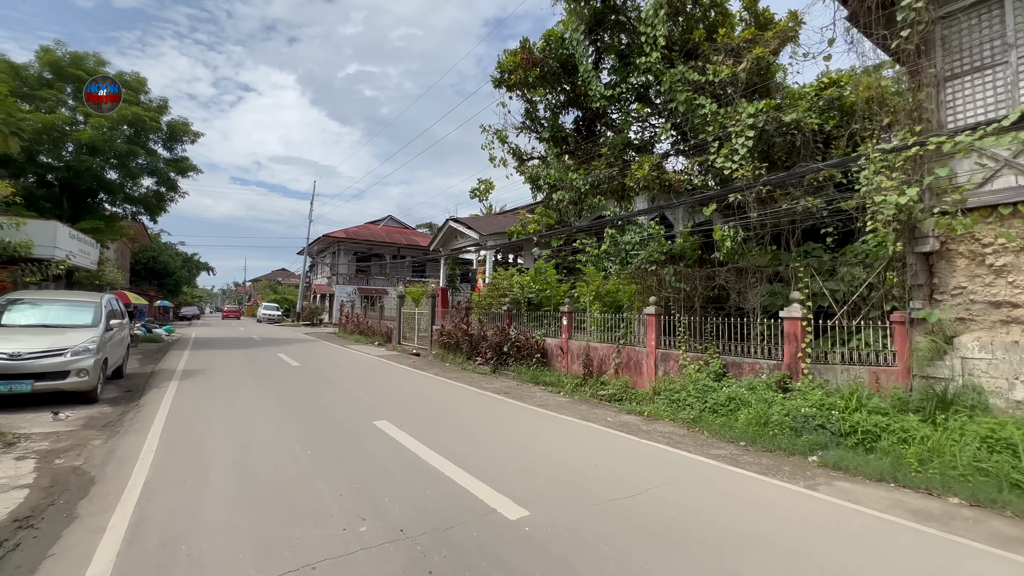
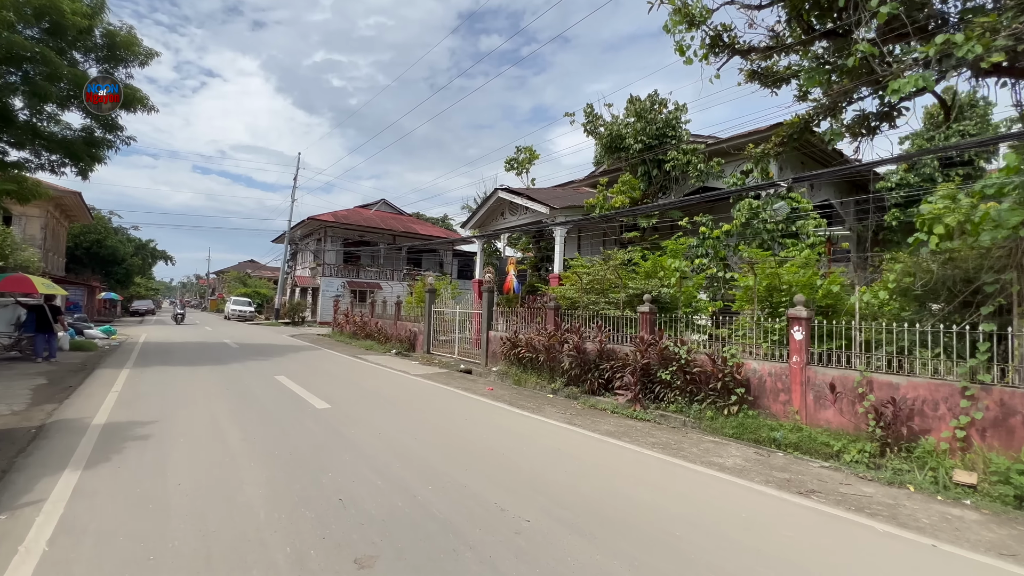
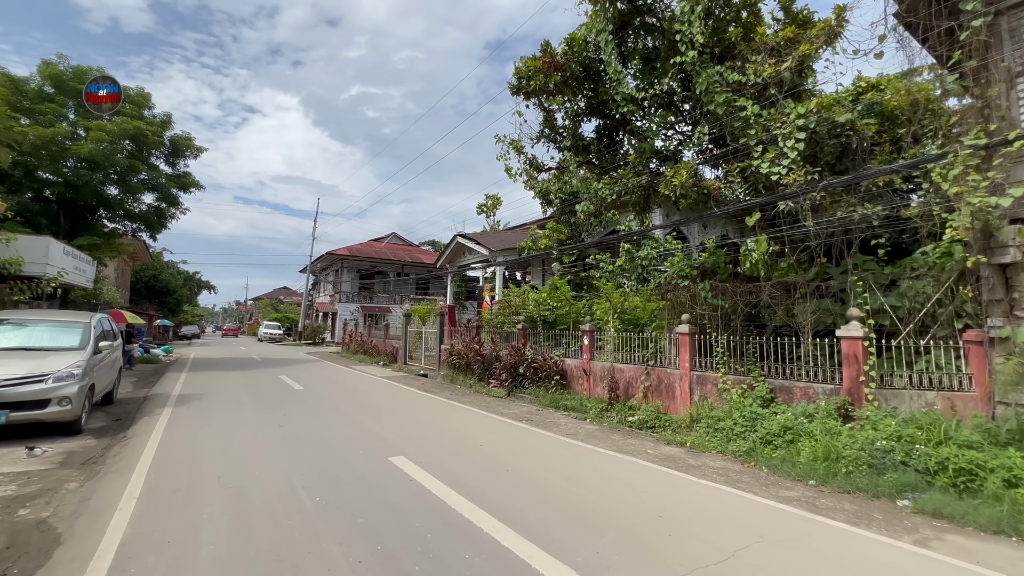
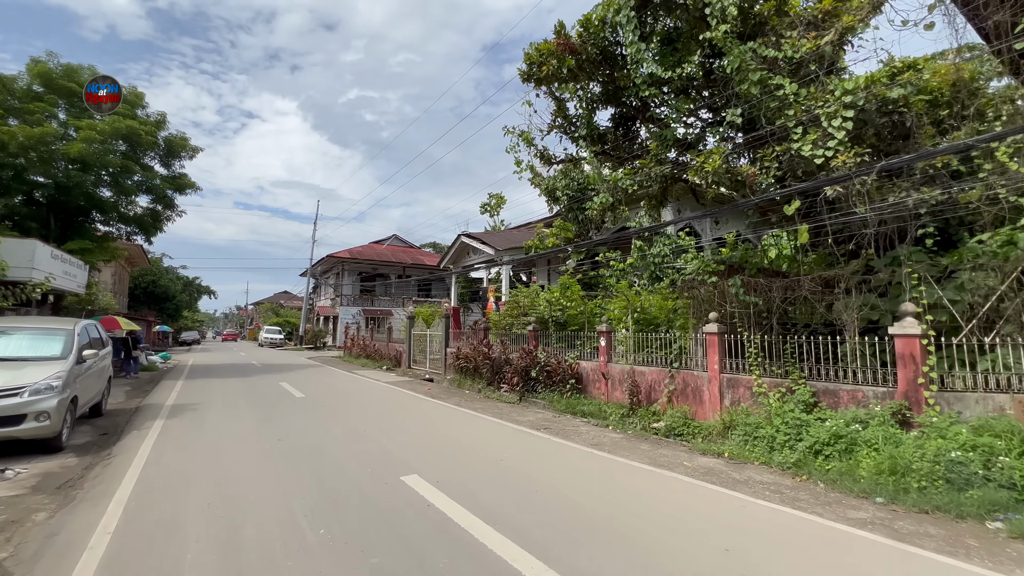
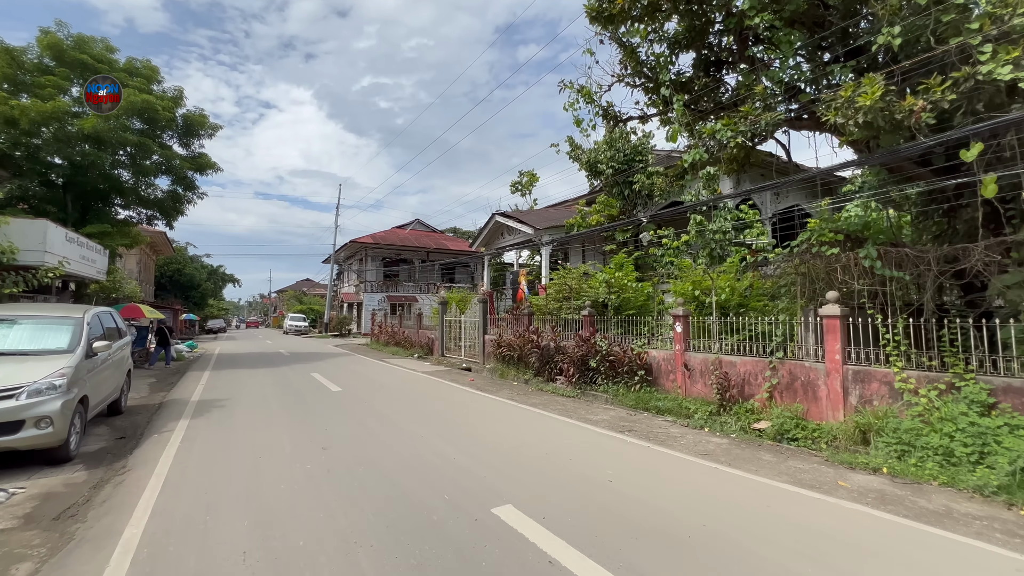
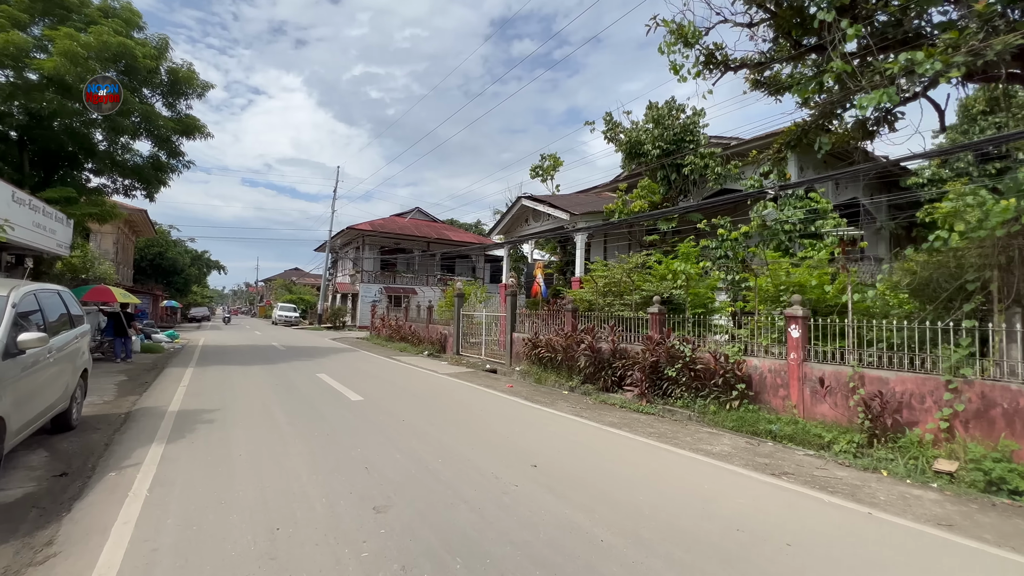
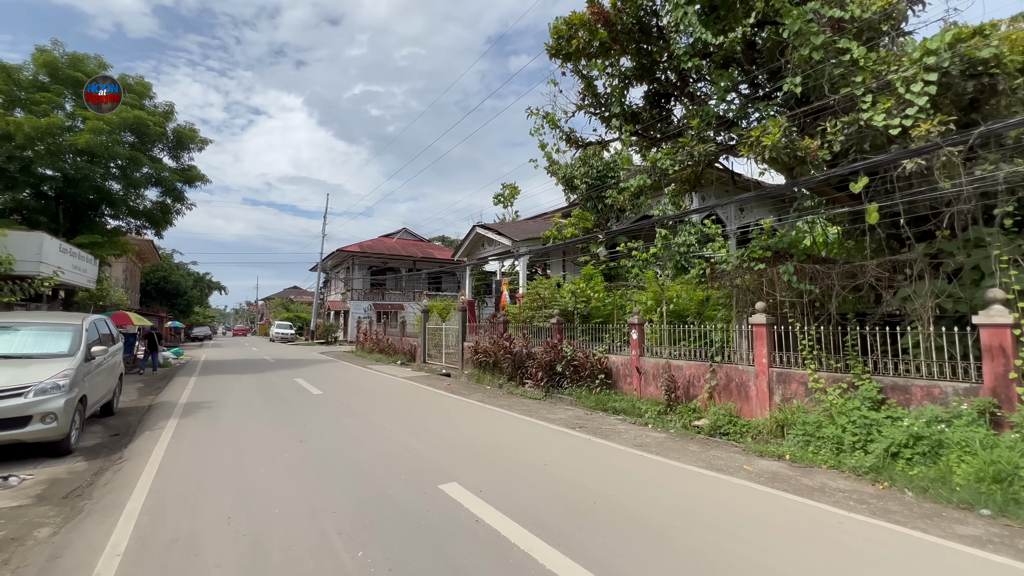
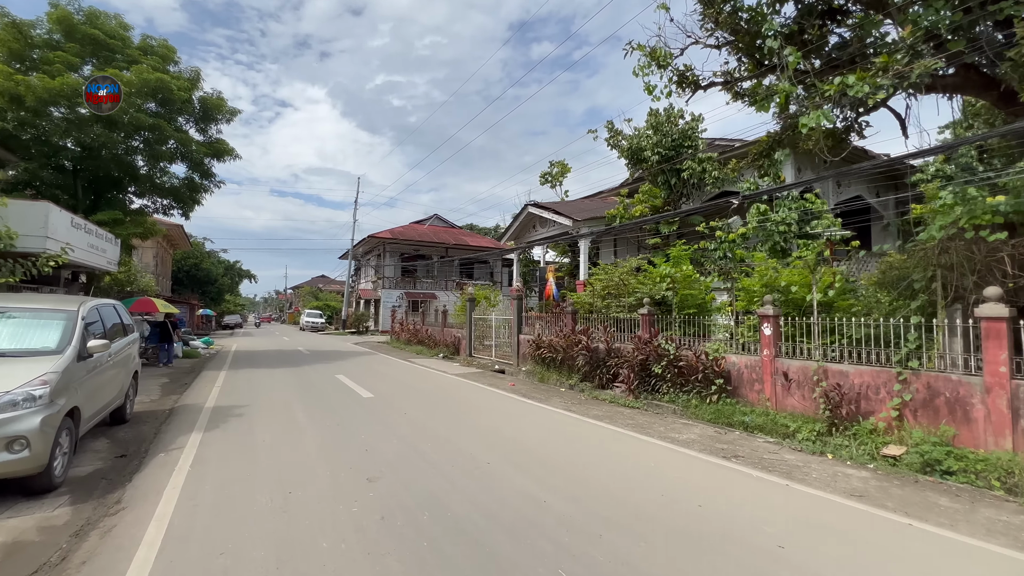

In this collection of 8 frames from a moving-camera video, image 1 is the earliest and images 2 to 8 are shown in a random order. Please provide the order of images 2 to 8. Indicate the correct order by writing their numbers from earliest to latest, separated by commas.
3, 4, 7, 5, 8, 6, 2
